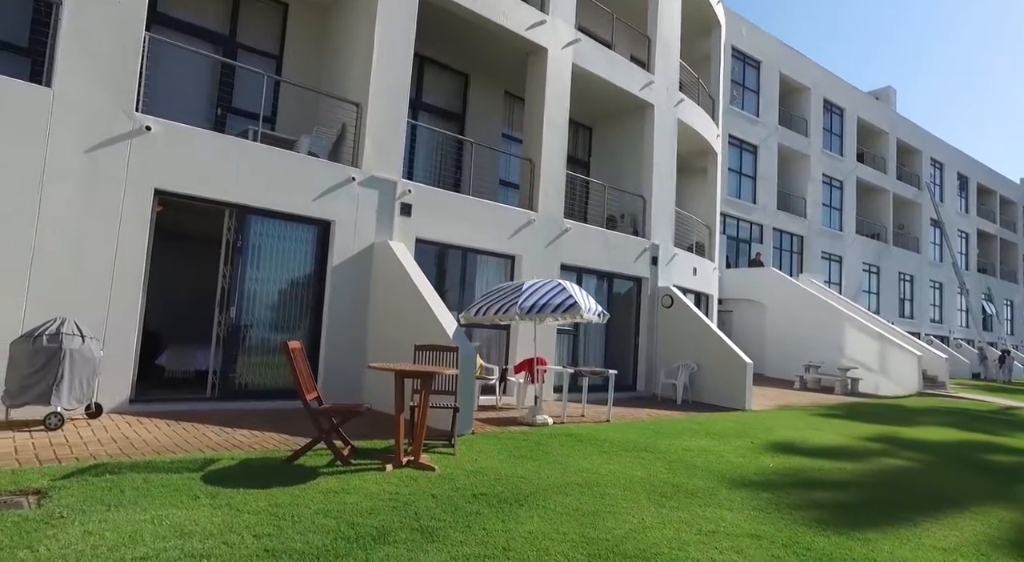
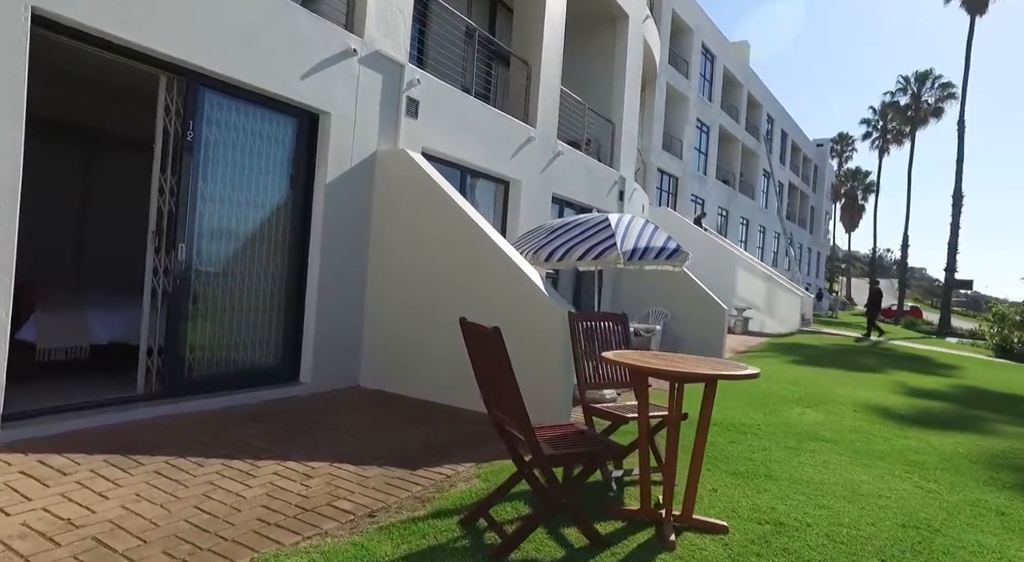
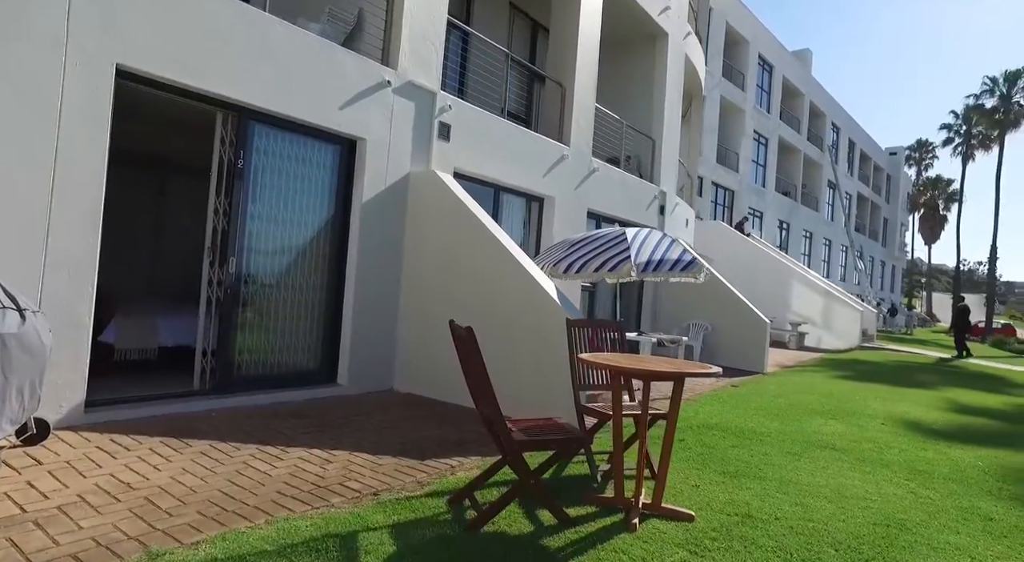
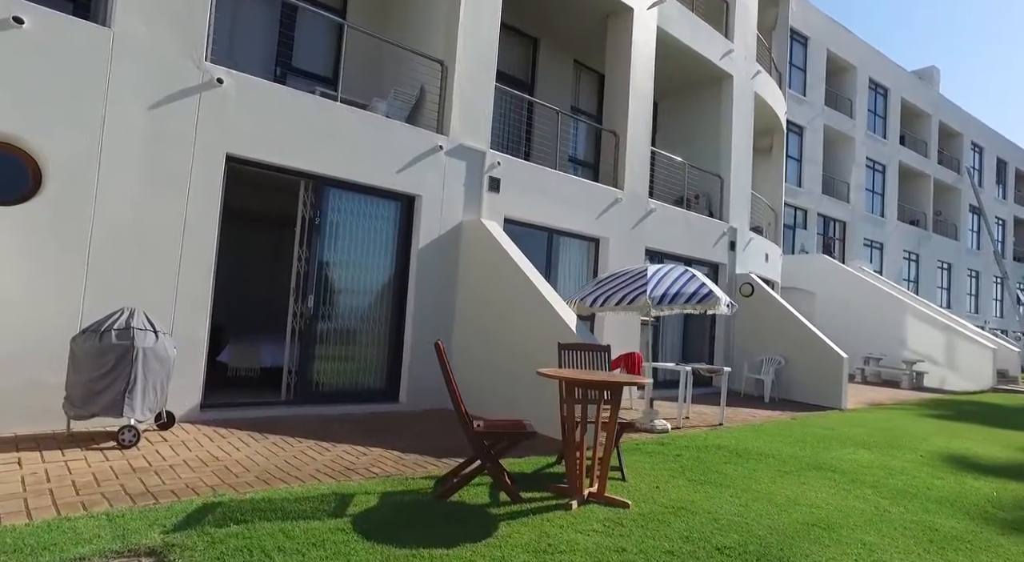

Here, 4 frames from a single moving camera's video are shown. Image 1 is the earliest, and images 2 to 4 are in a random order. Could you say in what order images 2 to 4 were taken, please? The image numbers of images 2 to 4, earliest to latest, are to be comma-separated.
4, 3, 2
